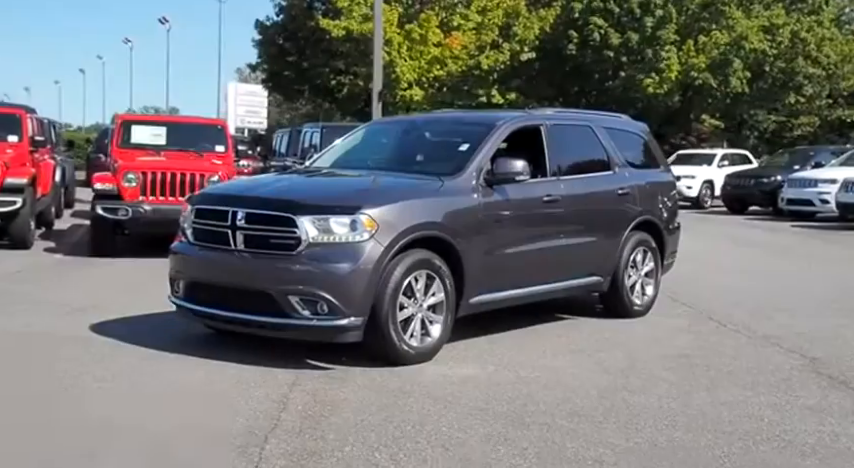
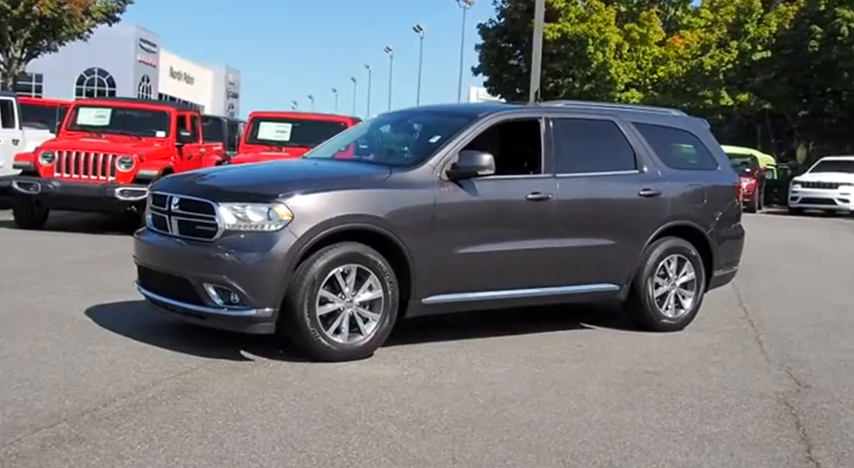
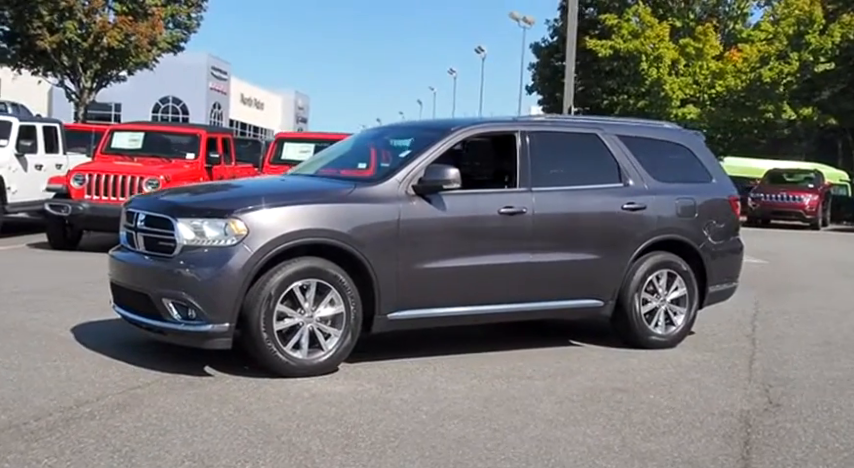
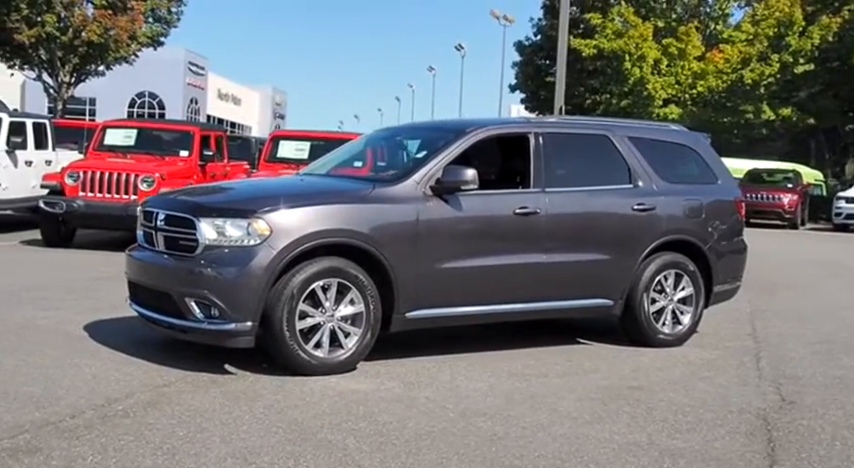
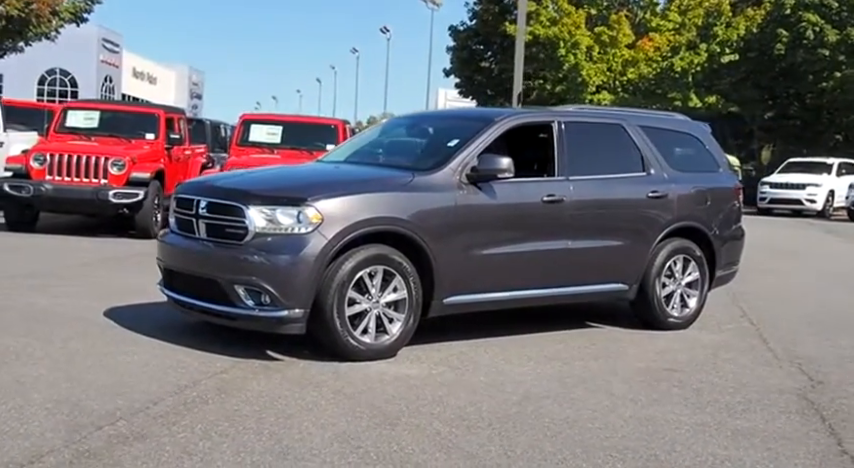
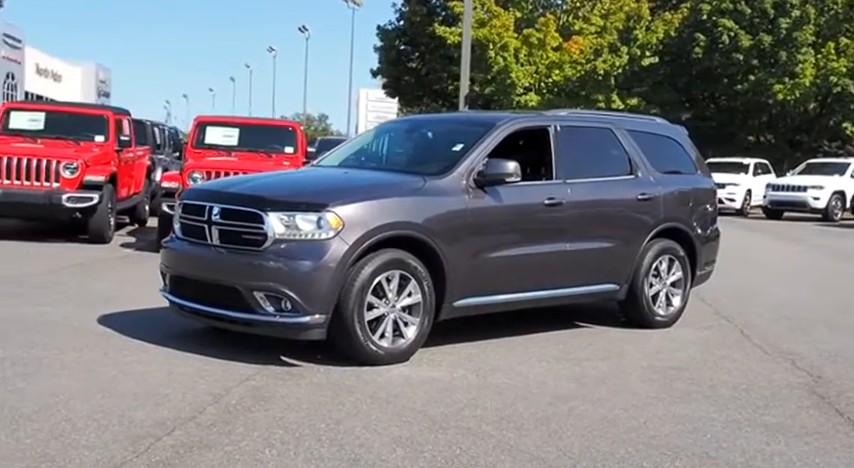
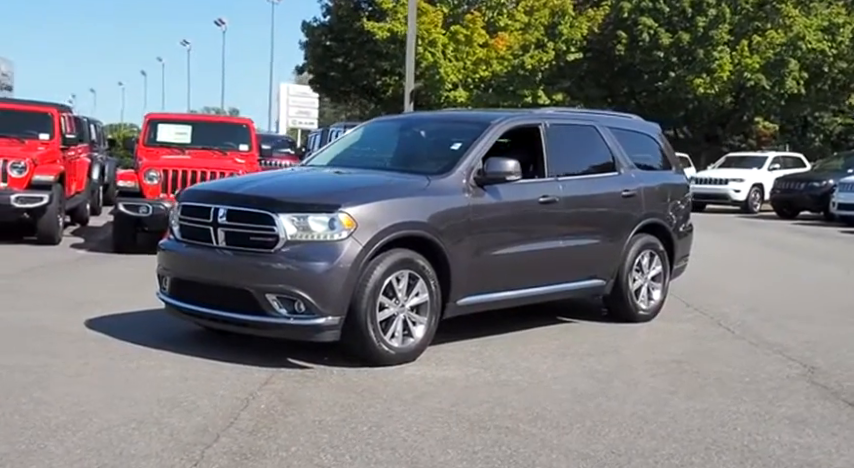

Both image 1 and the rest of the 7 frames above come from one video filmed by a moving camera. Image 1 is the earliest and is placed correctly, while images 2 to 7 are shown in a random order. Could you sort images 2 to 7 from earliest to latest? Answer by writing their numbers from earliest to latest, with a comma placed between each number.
7, 6, 5, 2, 4, 3
